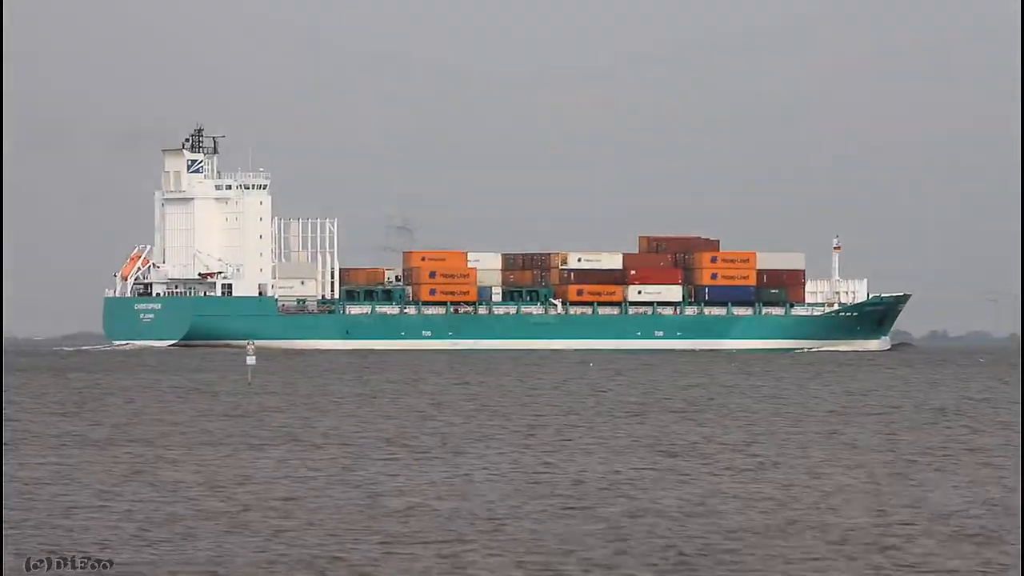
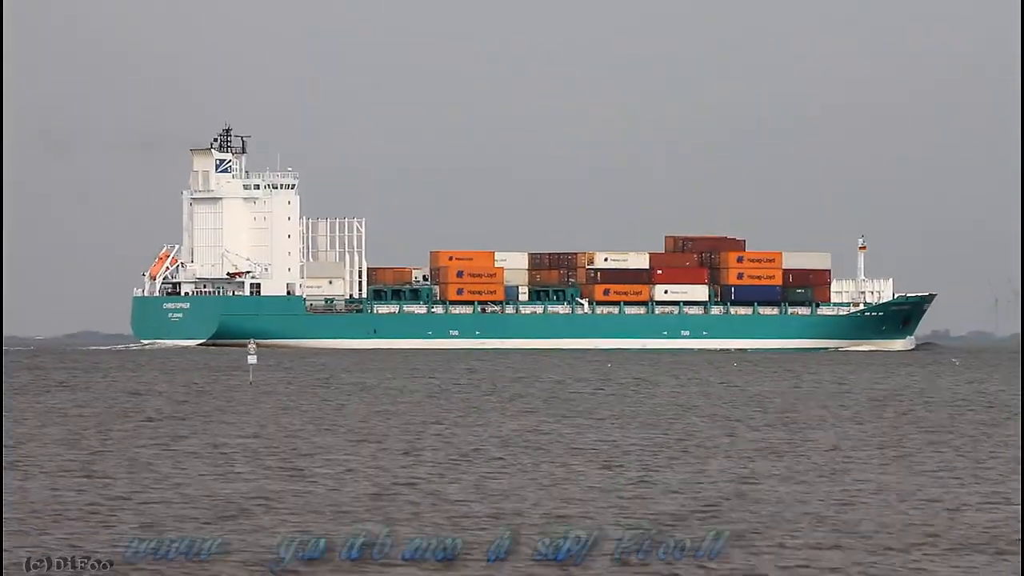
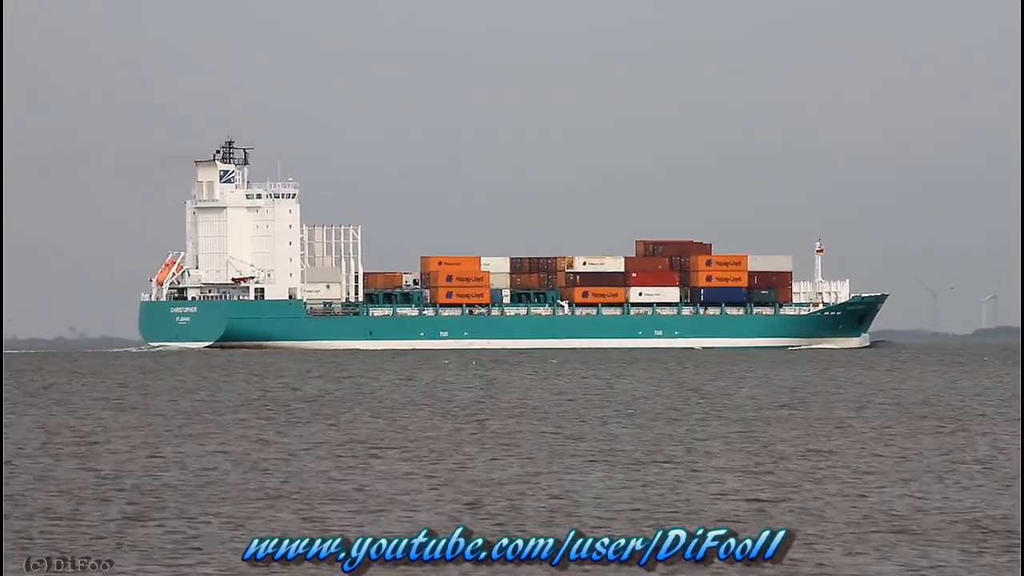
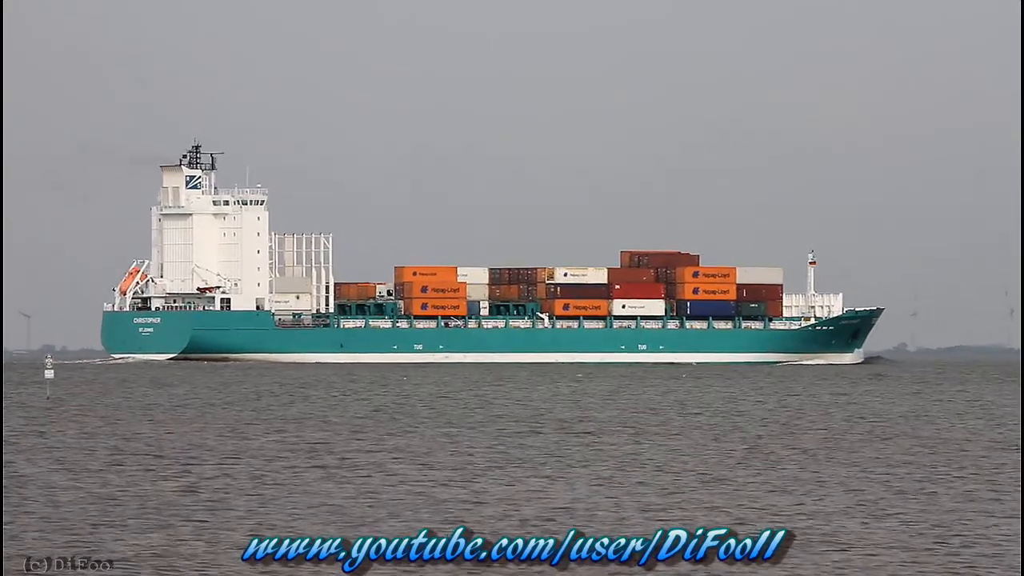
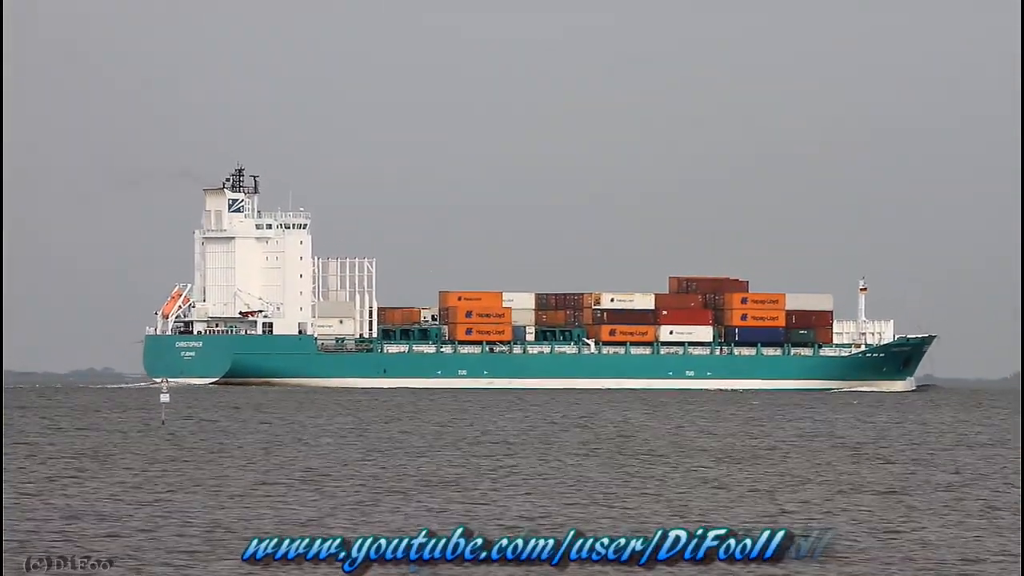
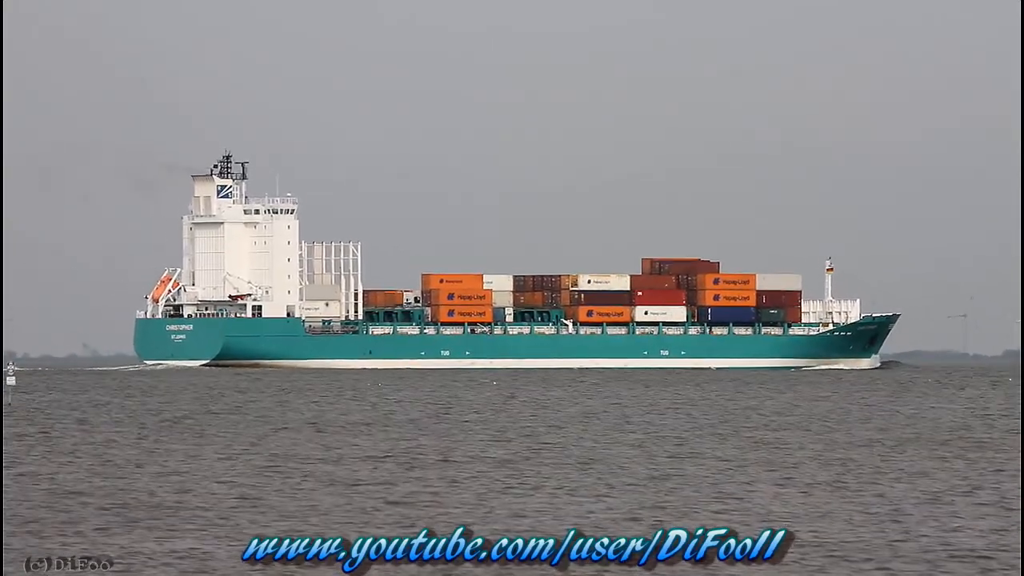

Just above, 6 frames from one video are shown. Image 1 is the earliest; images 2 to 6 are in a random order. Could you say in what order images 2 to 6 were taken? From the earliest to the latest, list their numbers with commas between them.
2, 5, 4, 6, 3
